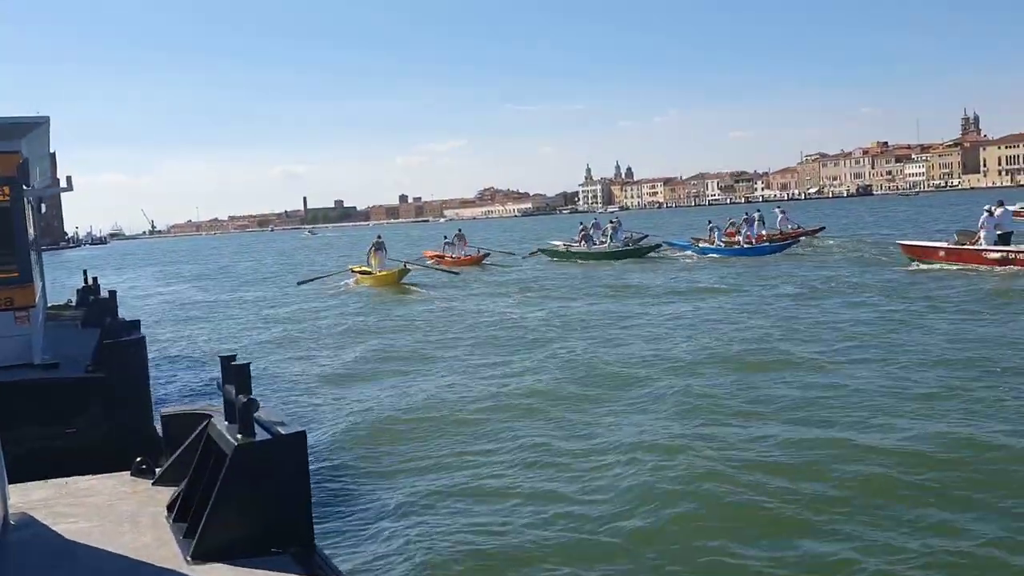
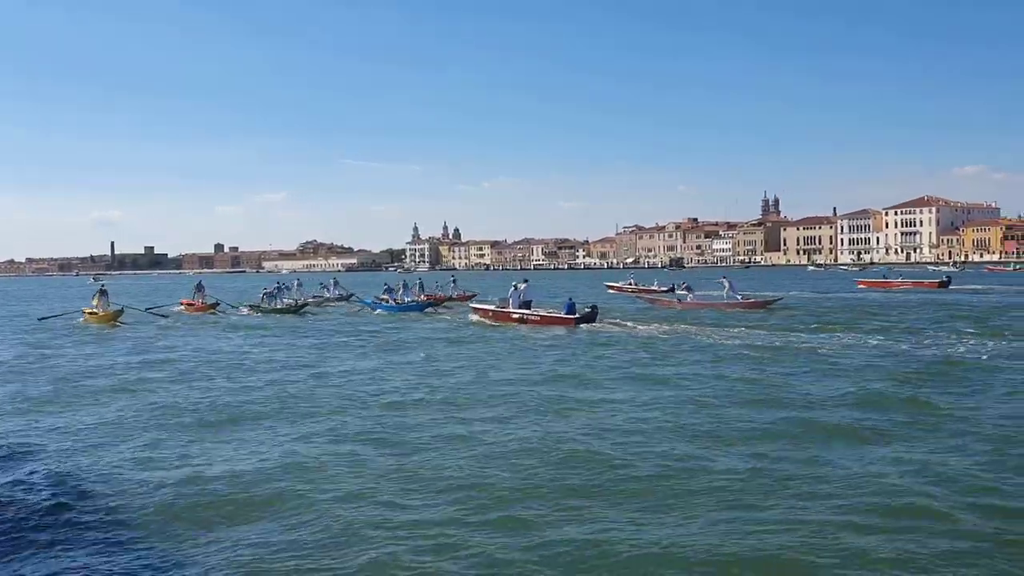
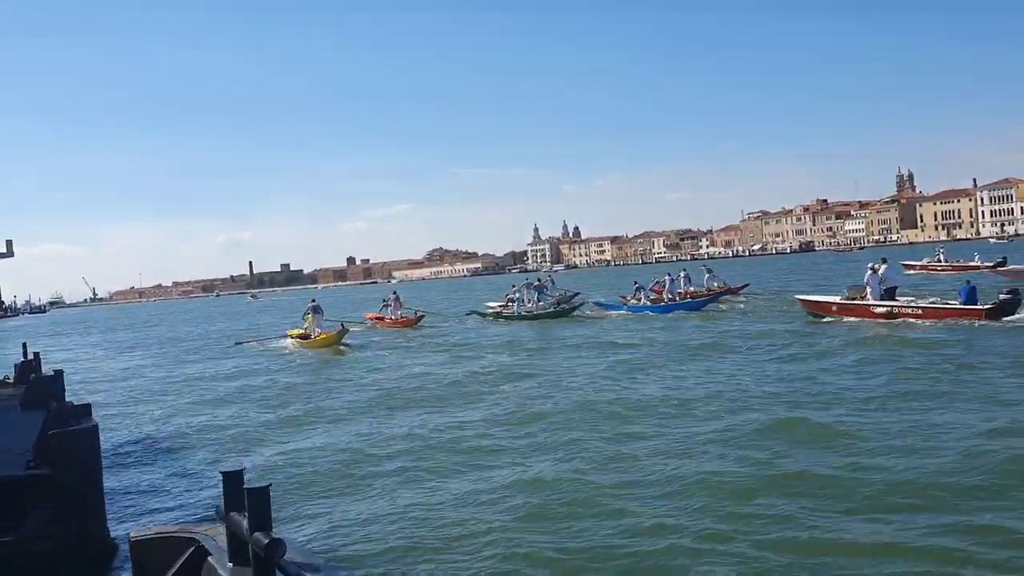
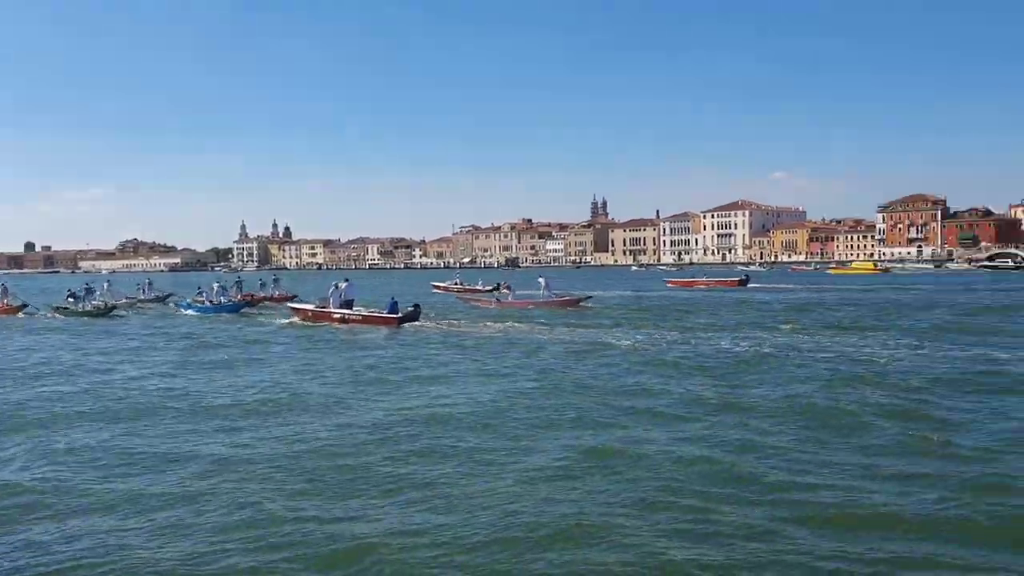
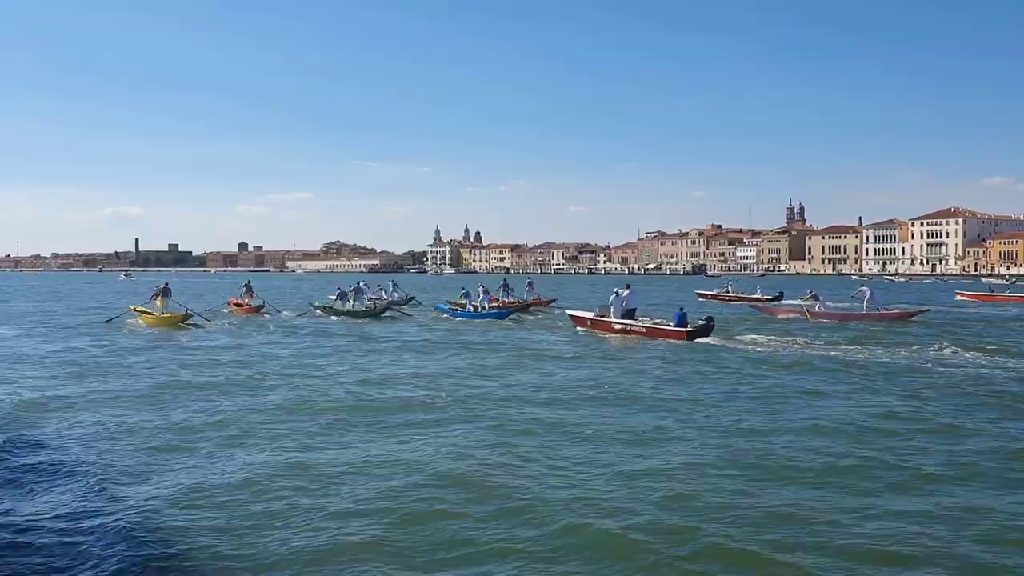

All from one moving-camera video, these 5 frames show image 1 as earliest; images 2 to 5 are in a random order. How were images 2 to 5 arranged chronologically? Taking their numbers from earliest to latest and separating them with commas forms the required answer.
3, 5, 2, 4
